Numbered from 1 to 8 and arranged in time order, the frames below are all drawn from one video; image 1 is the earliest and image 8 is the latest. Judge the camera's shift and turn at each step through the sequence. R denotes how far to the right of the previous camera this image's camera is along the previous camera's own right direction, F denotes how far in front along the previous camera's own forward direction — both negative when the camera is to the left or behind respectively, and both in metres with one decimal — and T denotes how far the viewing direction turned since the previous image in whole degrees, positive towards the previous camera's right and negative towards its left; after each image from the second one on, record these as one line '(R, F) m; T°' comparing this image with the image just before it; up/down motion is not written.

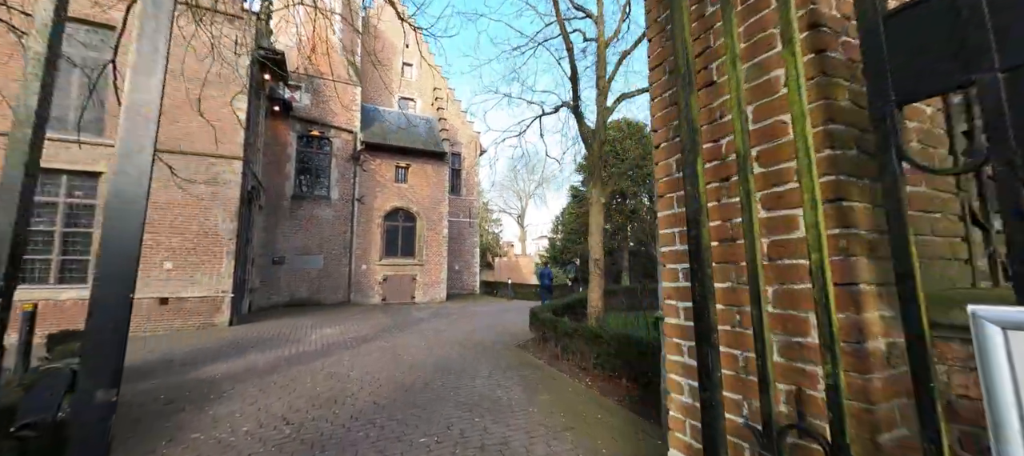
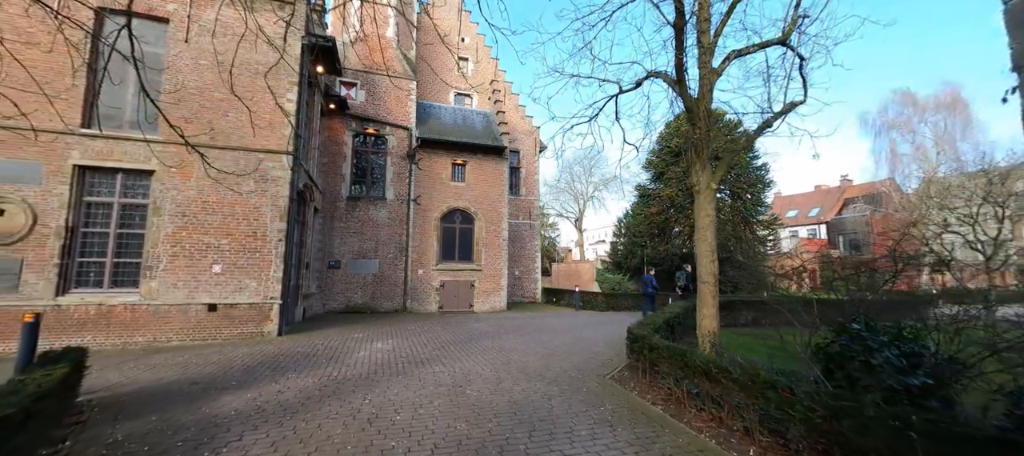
(-0.5, +1.7) m; -8°
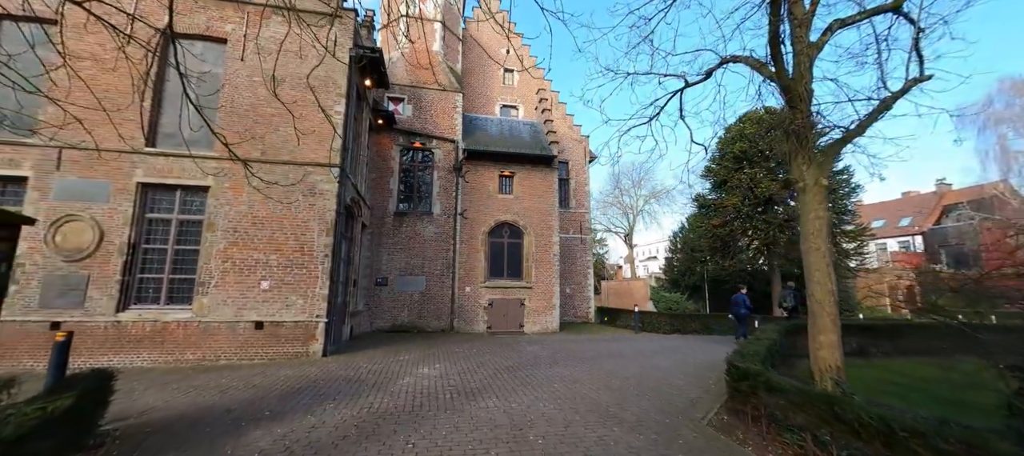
(-0.3, +0.9) m; -6°
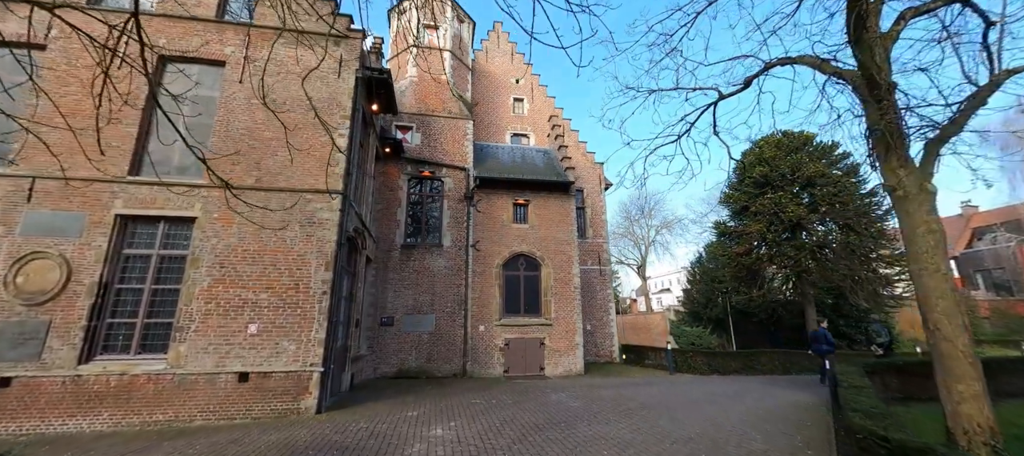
(-0.4, +1.1) m; -1°
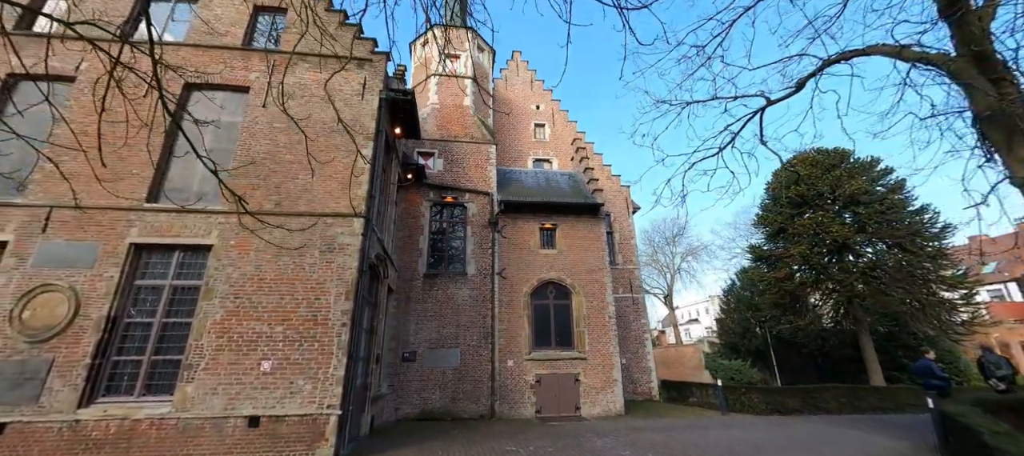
(-0.4, +0.7) m; -2°
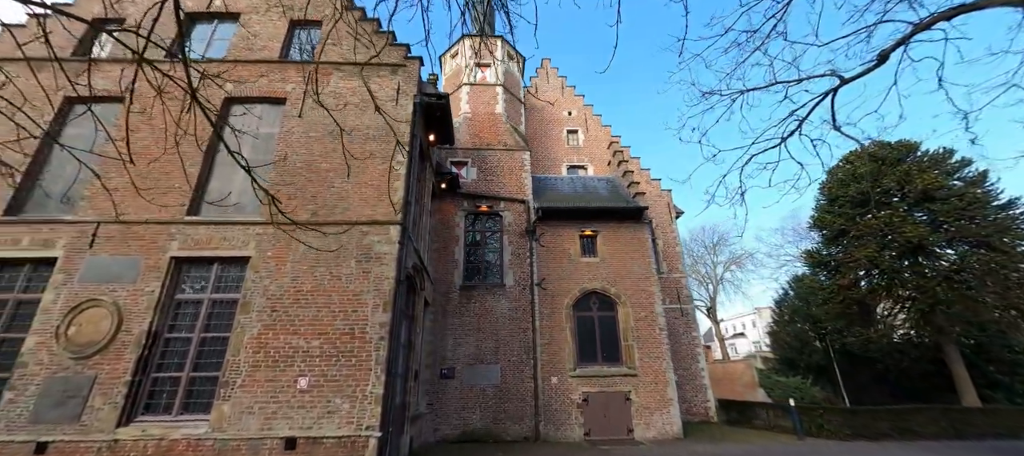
(-0.3, +0.6) m; -4°
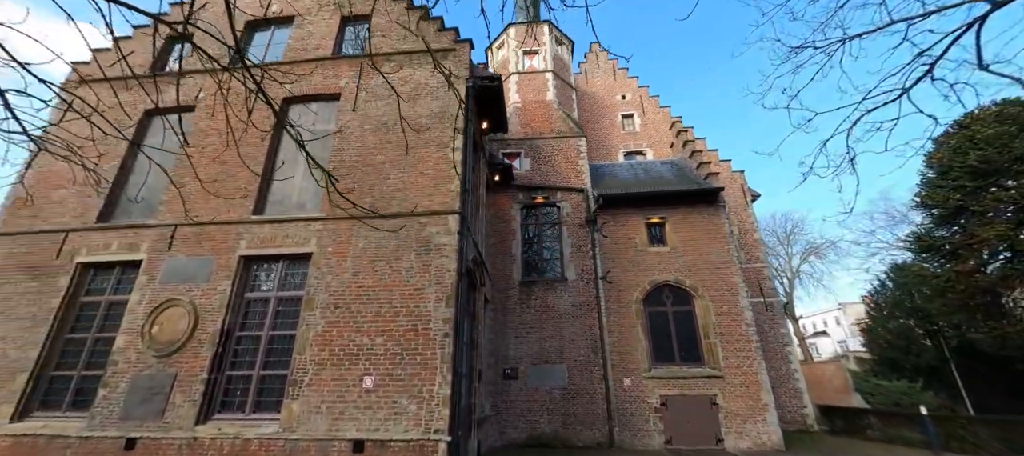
(-0.4, +0.6) m; -7°
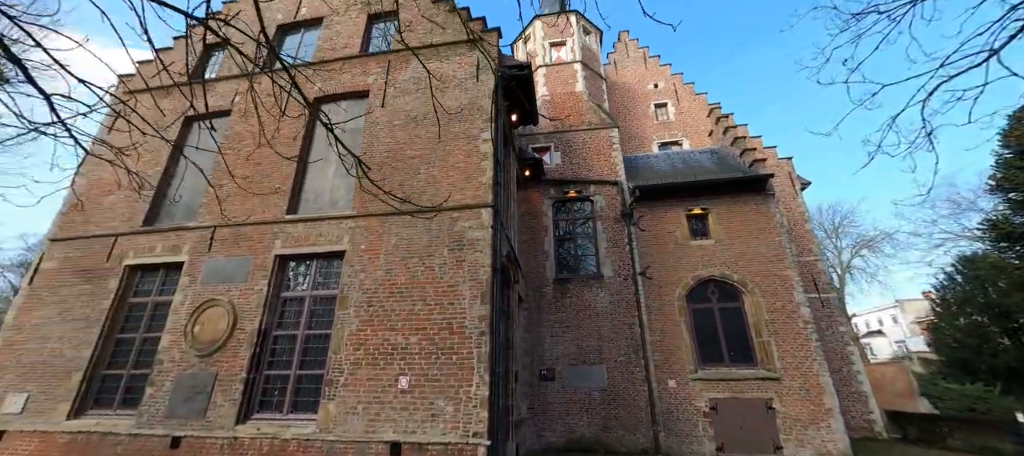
(-0.1, +0.3) m; -4°
